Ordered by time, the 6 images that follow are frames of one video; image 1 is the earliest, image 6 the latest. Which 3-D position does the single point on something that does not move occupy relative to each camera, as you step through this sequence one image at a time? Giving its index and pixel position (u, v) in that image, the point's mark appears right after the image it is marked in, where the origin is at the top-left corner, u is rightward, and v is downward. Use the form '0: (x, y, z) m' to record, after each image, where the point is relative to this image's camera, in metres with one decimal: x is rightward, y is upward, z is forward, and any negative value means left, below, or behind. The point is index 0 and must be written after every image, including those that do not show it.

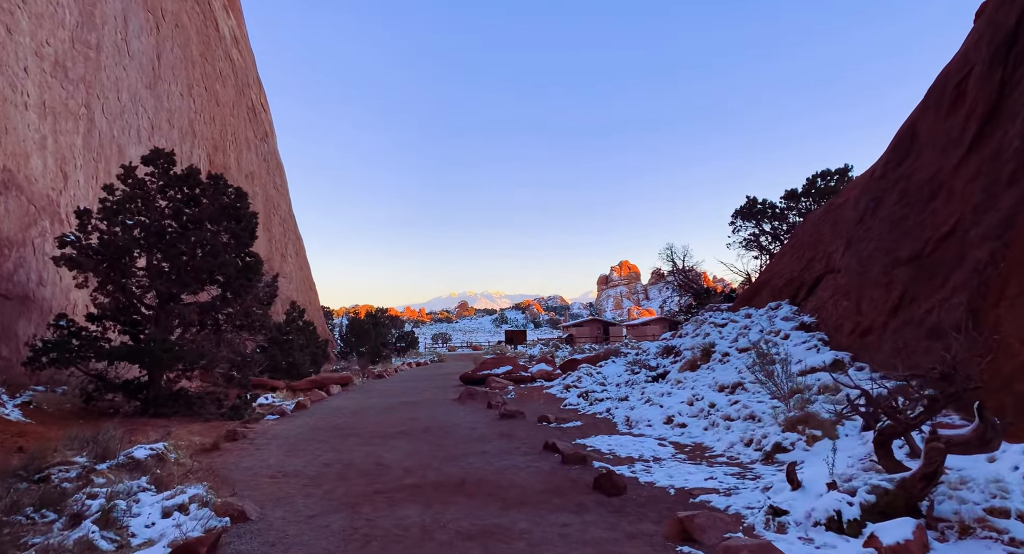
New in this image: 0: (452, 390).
0: (-1.9, -3.7, +19.1) m
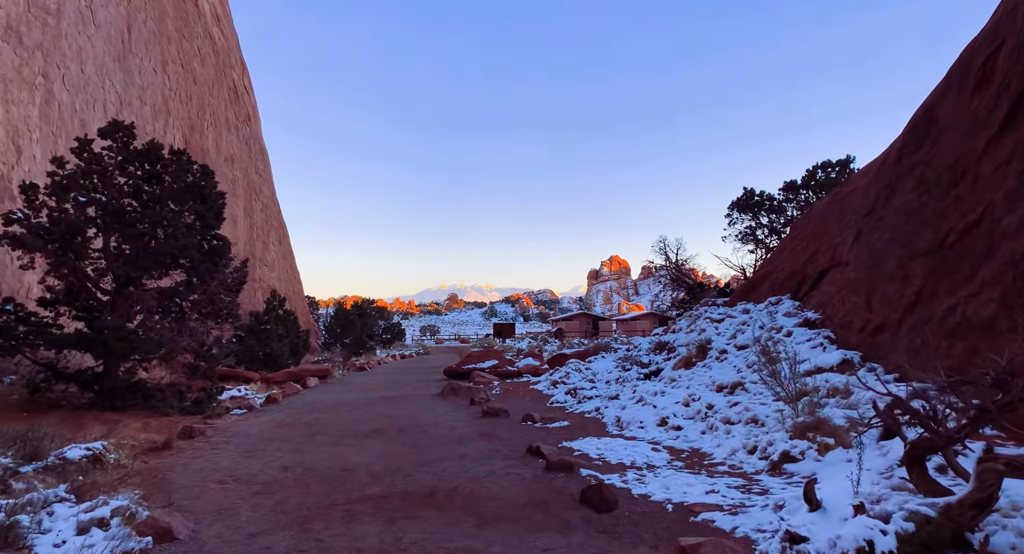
0: (-2.4, -3.3, +18.3) m
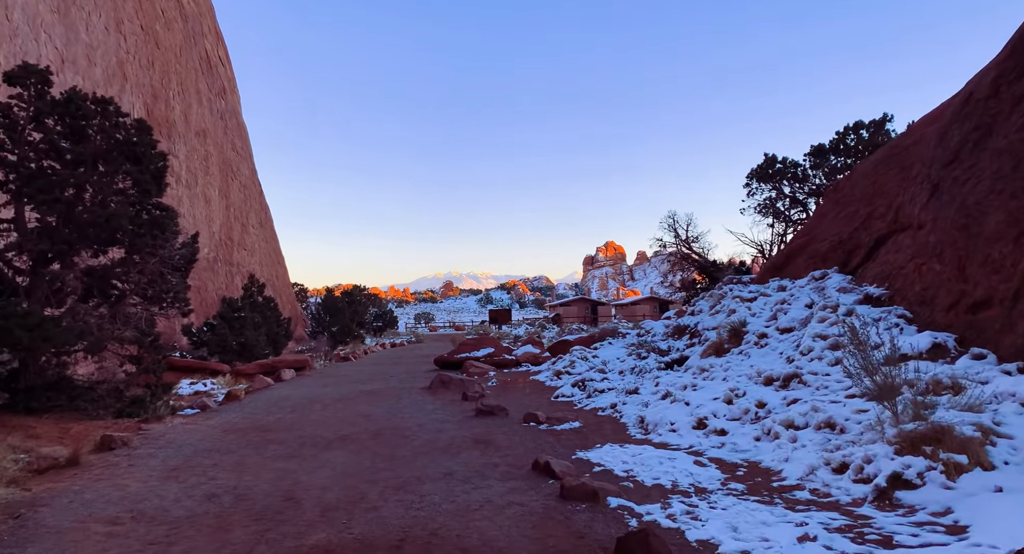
0: (-2.4, -2.7, +16.4) m
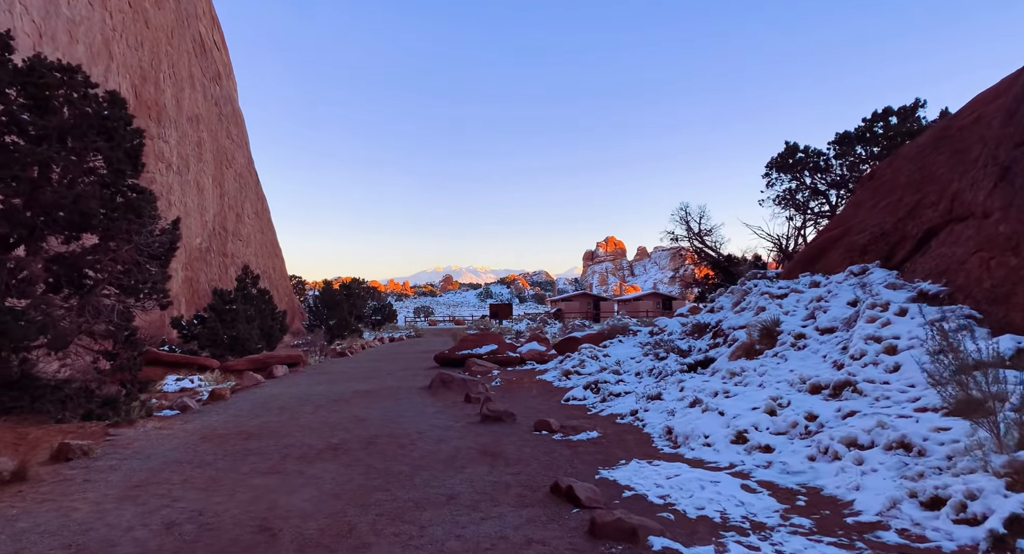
0: (-2.3, -2.5, +15.4) m
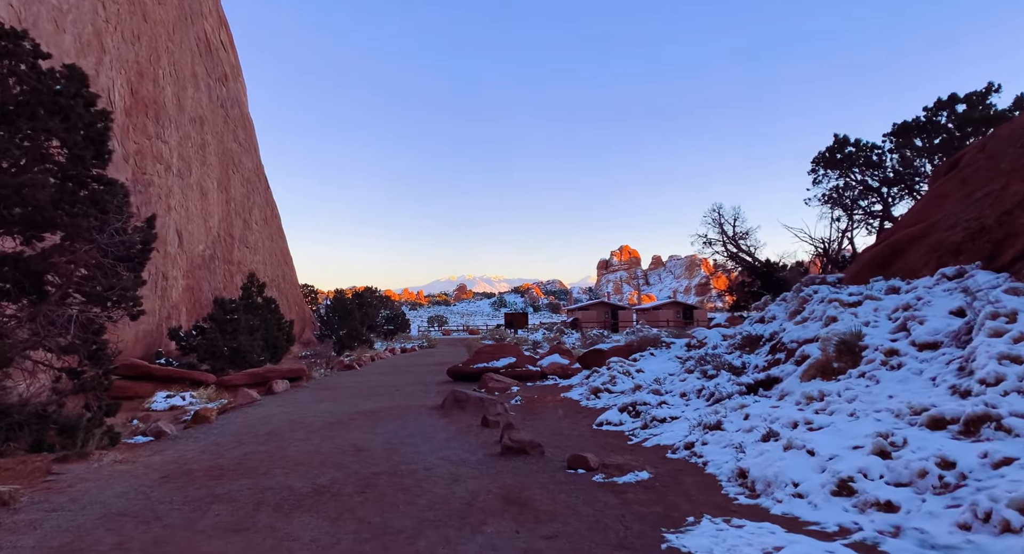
0: (-1.8, -2.7, +13.9) m
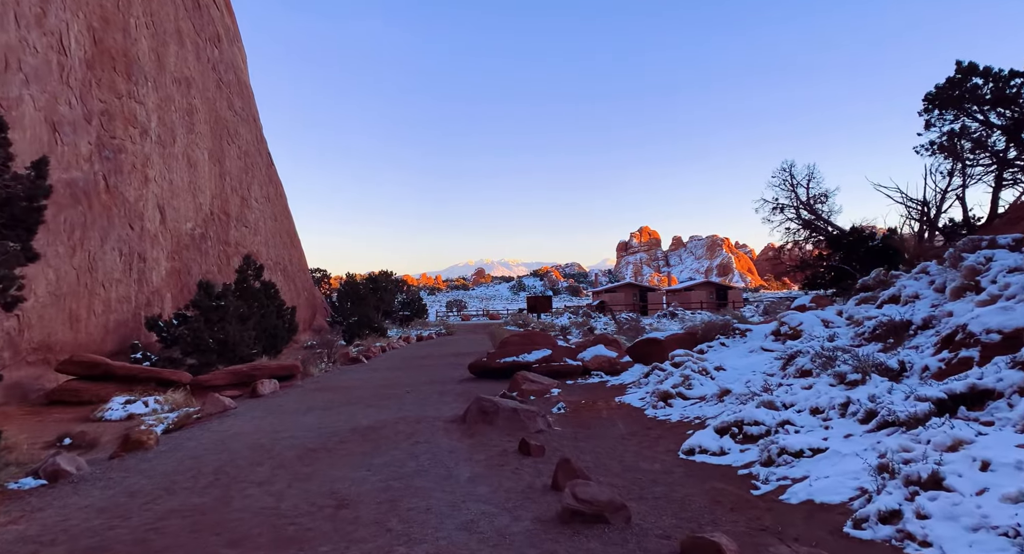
0: (-1.1, -2.2, +11.1) m
